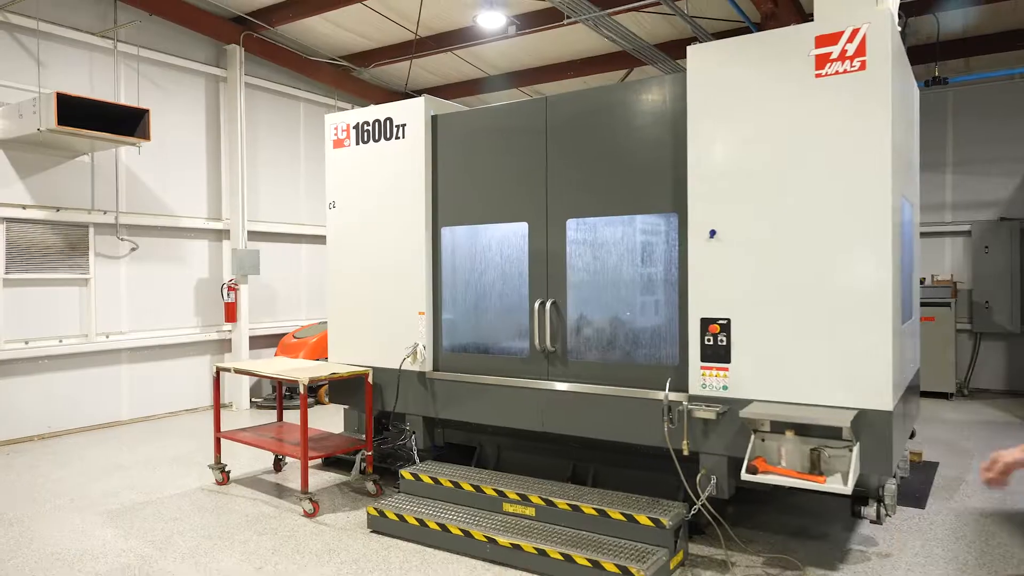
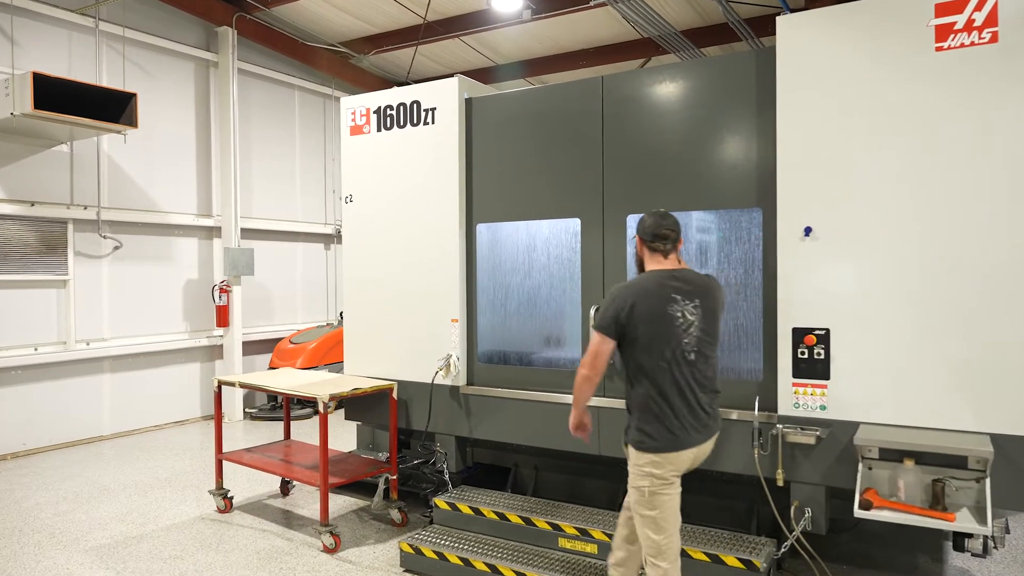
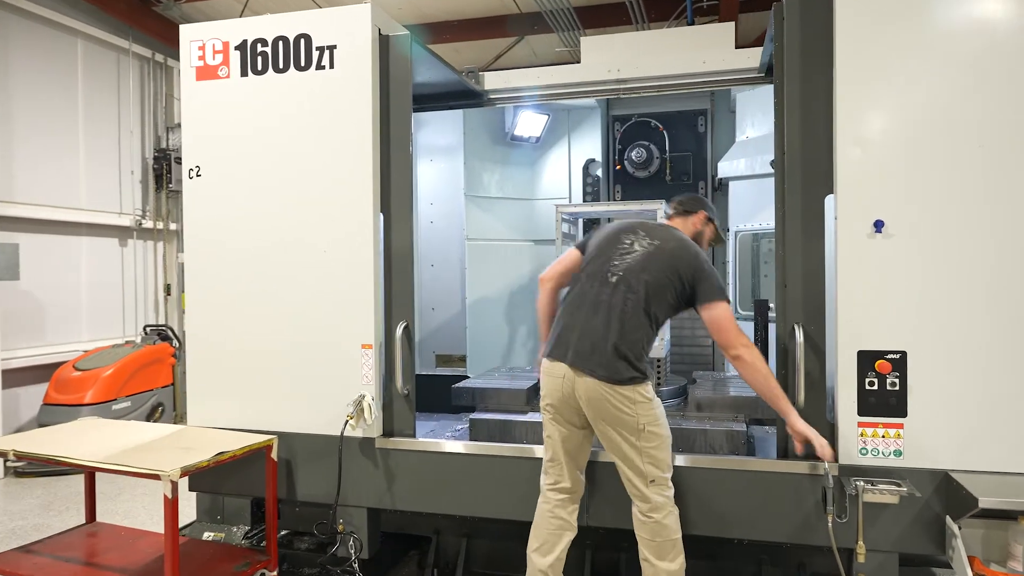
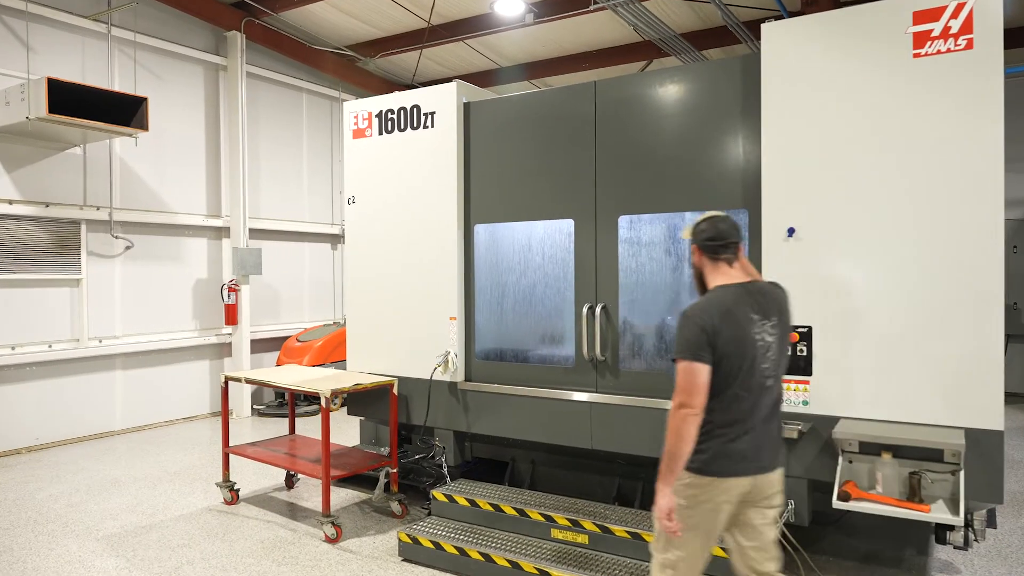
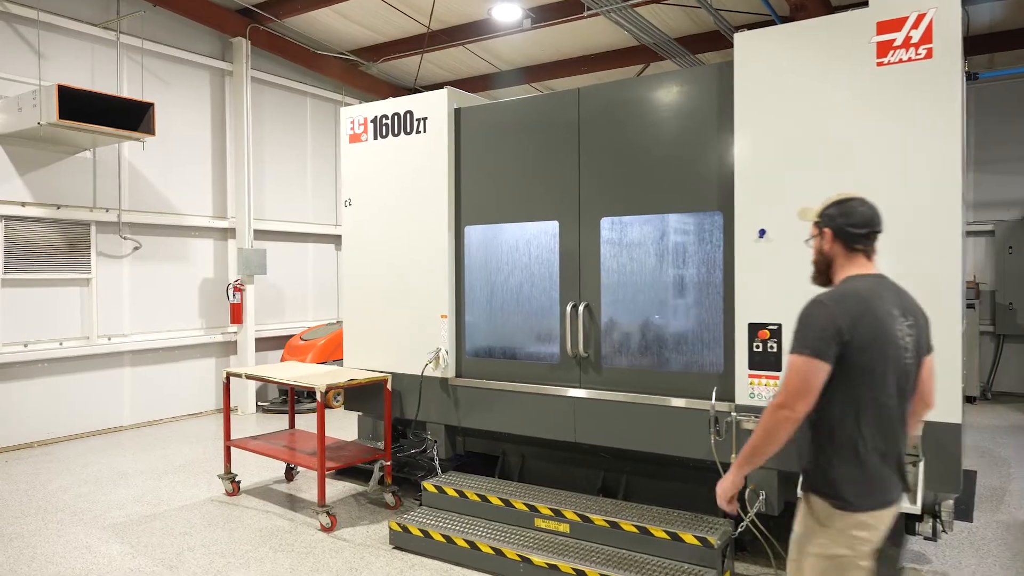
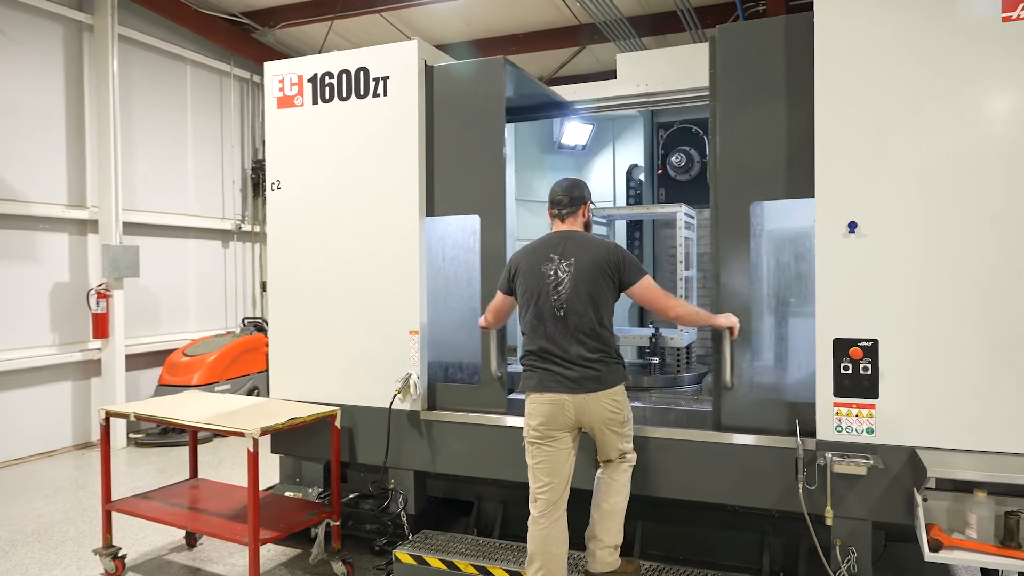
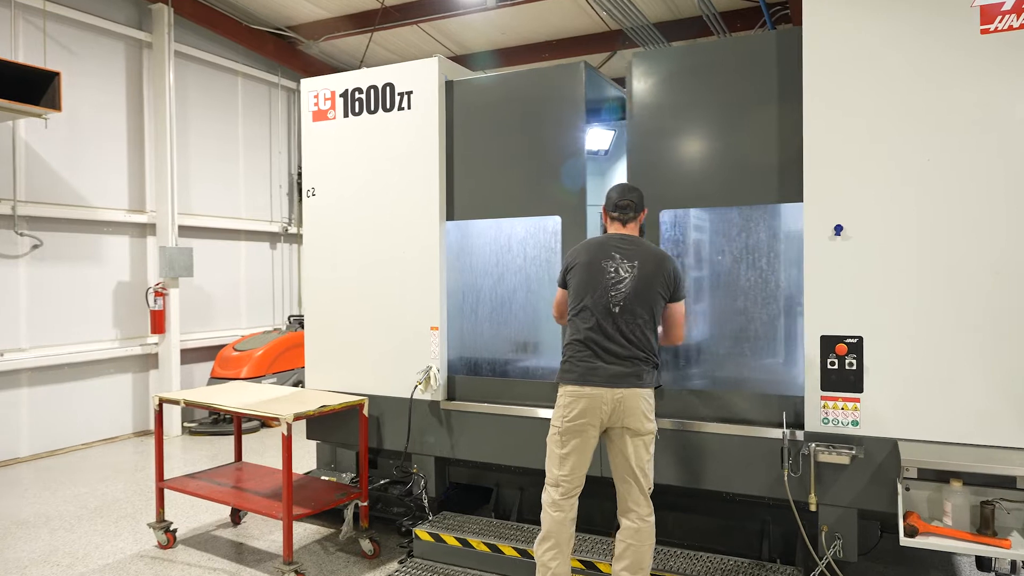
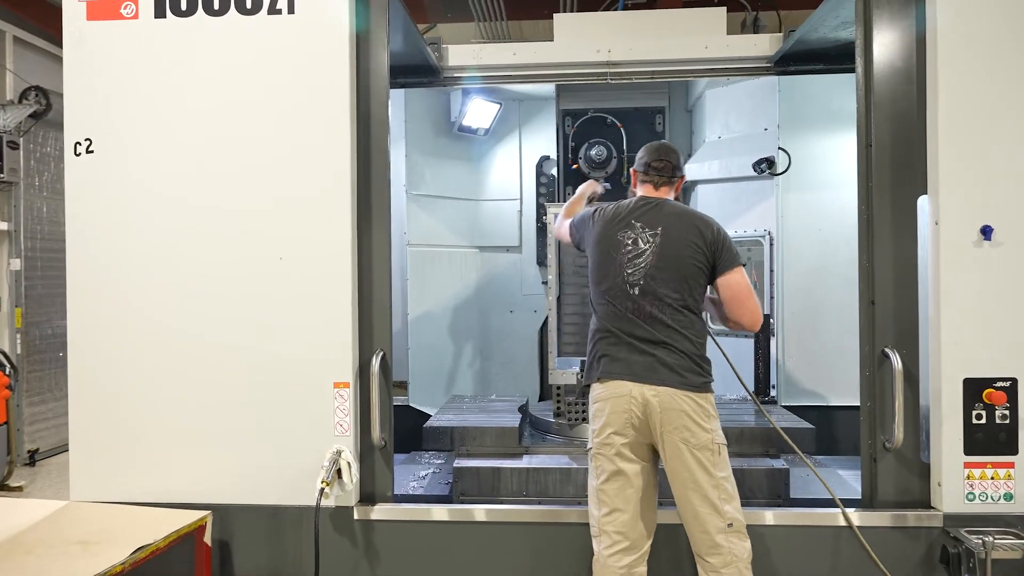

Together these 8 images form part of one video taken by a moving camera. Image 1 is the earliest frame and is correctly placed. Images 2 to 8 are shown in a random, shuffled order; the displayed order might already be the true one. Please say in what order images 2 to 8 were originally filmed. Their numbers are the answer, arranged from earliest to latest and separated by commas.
5, 4, 2, 7, 6, 3, 8
